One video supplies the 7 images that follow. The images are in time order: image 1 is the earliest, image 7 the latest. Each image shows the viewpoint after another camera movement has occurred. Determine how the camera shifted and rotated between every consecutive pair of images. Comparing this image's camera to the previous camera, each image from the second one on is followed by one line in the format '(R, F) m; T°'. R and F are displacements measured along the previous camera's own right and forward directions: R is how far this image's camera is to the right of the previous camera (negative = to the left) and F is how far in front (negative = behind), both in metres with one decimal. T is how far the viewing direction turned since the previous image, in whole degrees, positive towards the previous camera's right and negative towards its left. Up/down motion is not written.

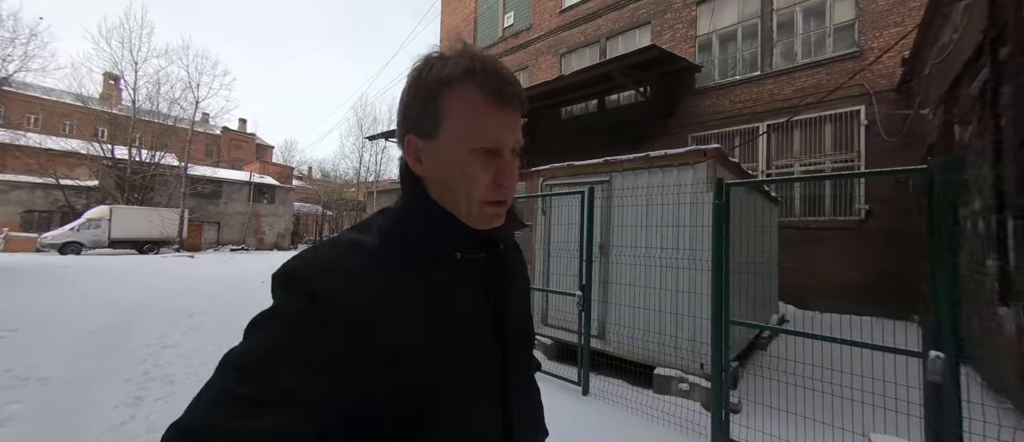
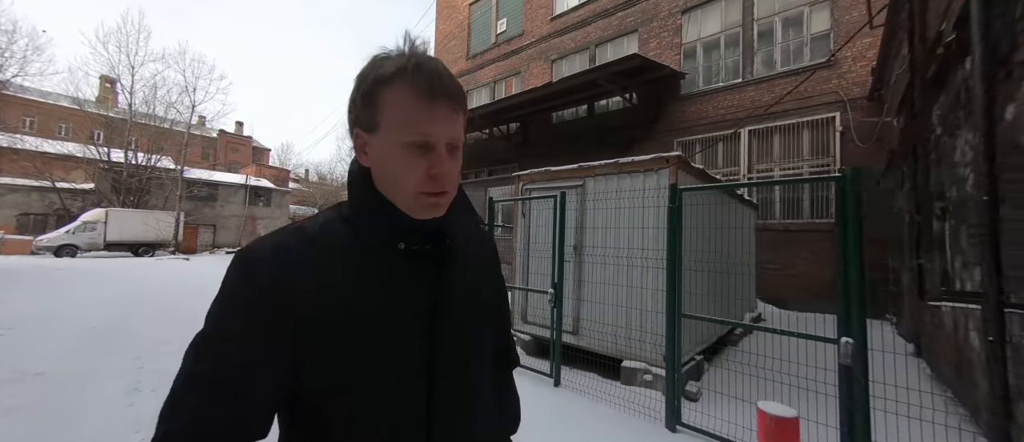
(+0.3, -0.3) m; 0°
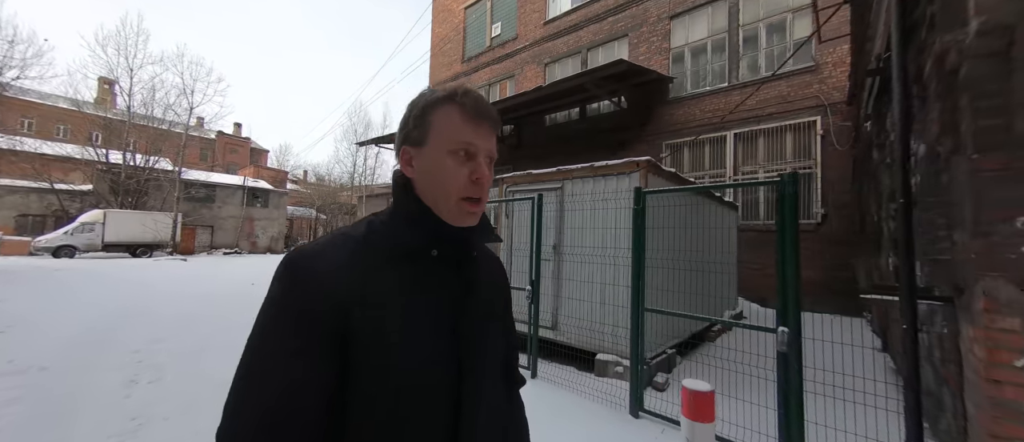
(+0.2, -0.2) m; 0°
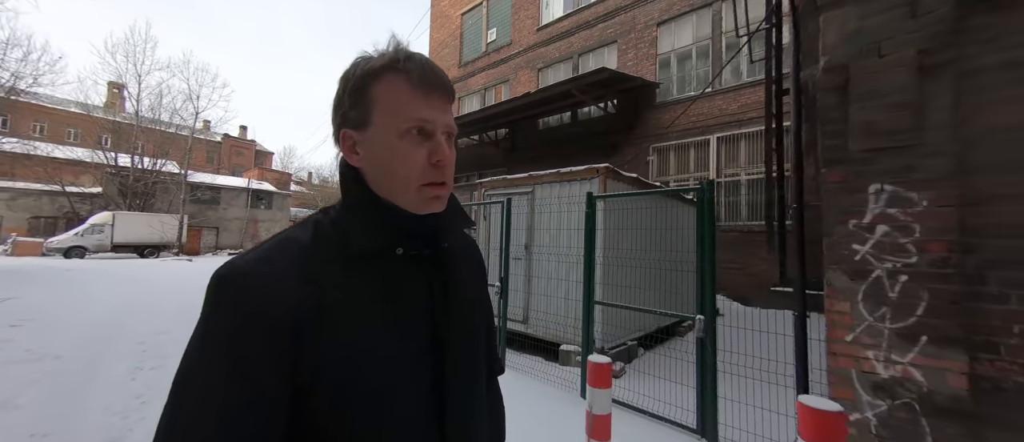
(+0.5, -0.4) m; -1°
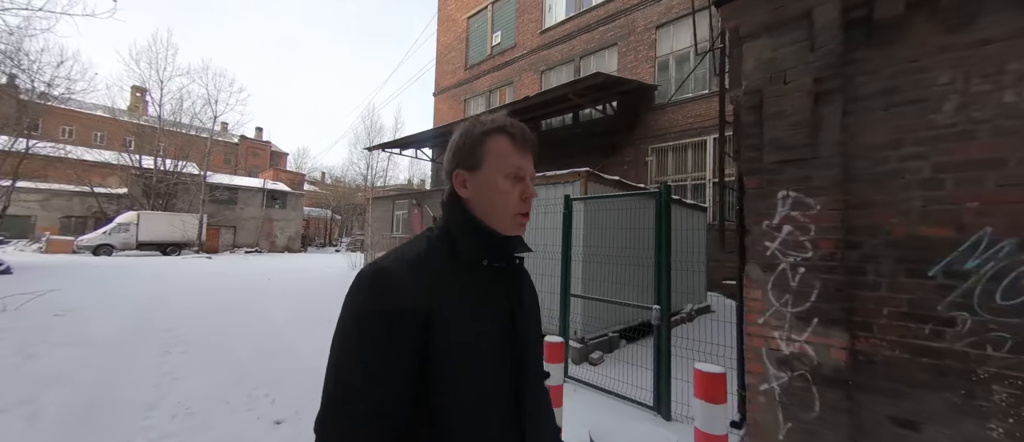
(+0.3, -0.4) m; -2°
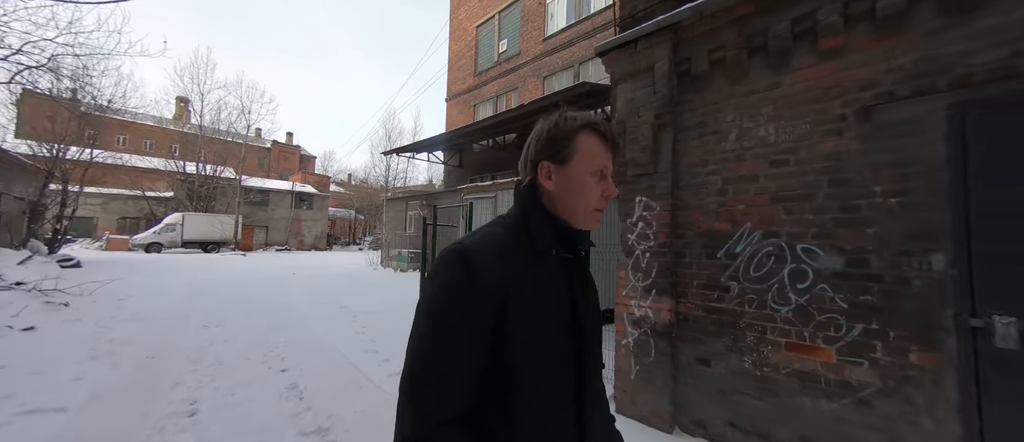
(+0.9, -0.9) m; -4°
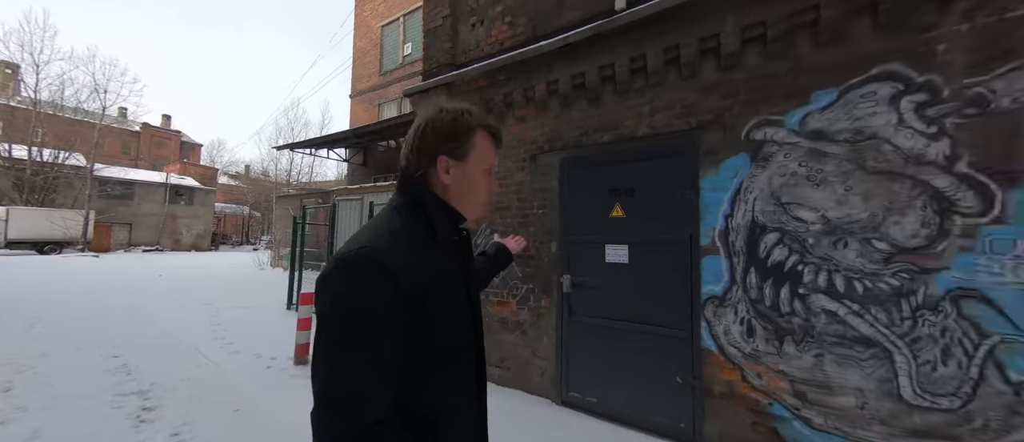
(+1.3, -1.3) m; +12°
